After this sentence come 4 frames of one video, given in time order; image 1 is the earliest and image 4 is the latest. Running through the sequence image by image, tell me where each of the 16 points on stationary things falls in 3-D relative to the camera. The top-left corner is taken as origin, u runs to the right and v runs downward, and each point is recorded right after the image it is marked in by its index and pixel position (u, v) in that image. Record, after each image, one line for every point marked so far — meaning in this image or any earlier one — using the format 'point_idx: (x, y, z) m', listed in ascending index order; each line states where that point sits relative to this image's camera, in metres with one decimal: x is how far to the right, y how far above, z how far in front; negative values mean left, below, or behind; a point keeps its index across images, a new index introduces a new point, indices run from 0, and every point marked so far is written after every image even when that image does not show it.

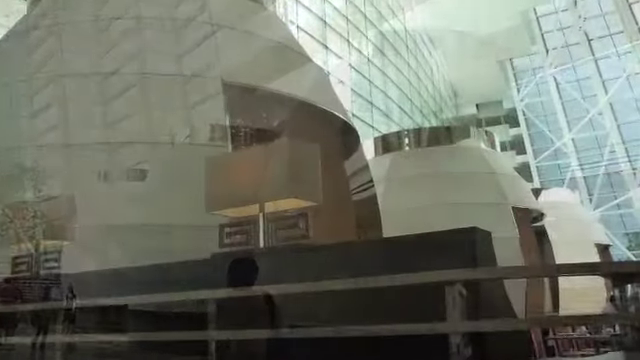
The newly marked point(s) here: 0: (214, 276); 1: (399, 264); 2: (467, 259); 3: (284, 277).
0: (-1.3, -1.1, +8.3) m
1: (+0.8, -0.9, +7.5) m
2: (+1.5, -0.8, +7.1) m
3: (-0.4, -1.1, +7.9) m
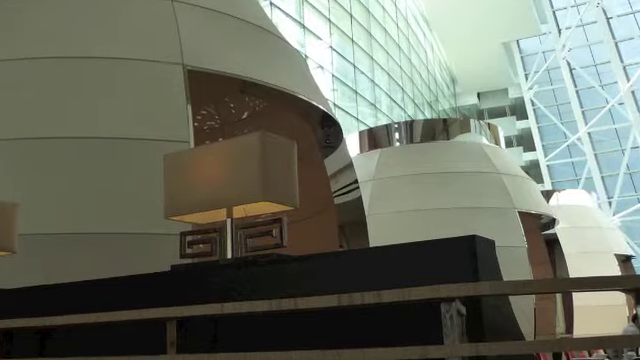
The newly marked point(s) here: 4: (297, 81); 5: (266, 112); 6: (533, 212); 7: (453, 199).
0: (-1.6, -1.1, +7.1) m
1: (+0.6, -0.9, +6.3) m
2: (+1.2, -0.8, +6.0) m
3: (-0.6, -1.1, +6.8) m
4: (-0.4, +1.5, +10.6) m
5: (-0.8, +1.0, +9.8) m
6: (+5.9, -0.9, +18.4) m
7: (+3.5, -0.5, +18.0) m
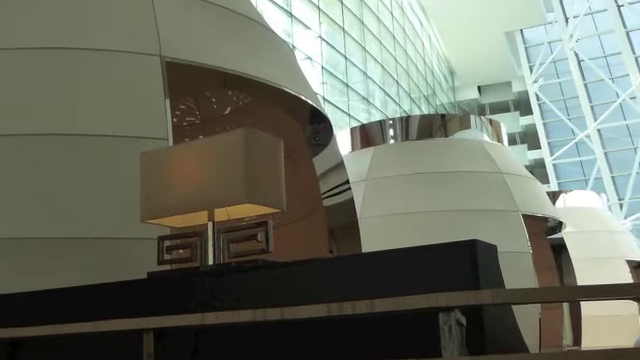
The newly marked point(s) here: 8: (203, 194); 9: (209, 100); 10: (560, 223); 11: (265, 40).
0: (-1.7, -1.1, +6.6) m
1: (+0.4, -0.9, +5.8) m
2: (+1.1, -0.8, +5.5) m
3: (-0.8, -1.1, +6.3) m
4: (-0.5, +1.5, +10.1) m
5: (-0.9, +1.0, +9.3) m
6: (+5.7, -0.9, +17.9) m
7: (+3.4, -0.5, +17.5) m
8: (-1.1, -0.1, +6.4) m
9: (-1.5, +1.1, +9.0) m
10: (+6.5, -1.2, +18.3) m
11: (-0.8, +2.2, +10.6) m
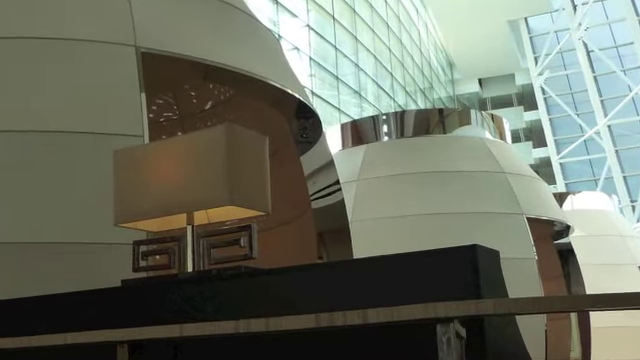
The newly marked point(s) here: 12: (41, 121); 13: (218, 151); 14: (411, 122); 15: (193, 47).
0: (-1.8, -1.1, +6.1) m
1: (+0.3, -0.9, +5.3) m
2: (+1.0, -0.8, +5.0) m
3: (-0.9, -1.1, +5.8) m
4: (-0.6, +1.5, +9.6) m
5: (-1.1, +1.0, +8.8) m
6: (+5.6, -0.9, +17.4) m
7: (+3.3, -0.5, +17.0) m
8: (-1.2, -0.1, +5.9) m
9: (-1.6, +1.1, +8.5) m
10: (+6.4, -1.2, +17.8) m
11: (-1.0, +2.2, +10.1) m
12: (-3.2, +0.7, +8.1) m
13: (-0.9, +0.2, +5.9) m
14: (+2.4, +1.5, +18.0) m
15: (-1.6, +1.7, +9.0) m
